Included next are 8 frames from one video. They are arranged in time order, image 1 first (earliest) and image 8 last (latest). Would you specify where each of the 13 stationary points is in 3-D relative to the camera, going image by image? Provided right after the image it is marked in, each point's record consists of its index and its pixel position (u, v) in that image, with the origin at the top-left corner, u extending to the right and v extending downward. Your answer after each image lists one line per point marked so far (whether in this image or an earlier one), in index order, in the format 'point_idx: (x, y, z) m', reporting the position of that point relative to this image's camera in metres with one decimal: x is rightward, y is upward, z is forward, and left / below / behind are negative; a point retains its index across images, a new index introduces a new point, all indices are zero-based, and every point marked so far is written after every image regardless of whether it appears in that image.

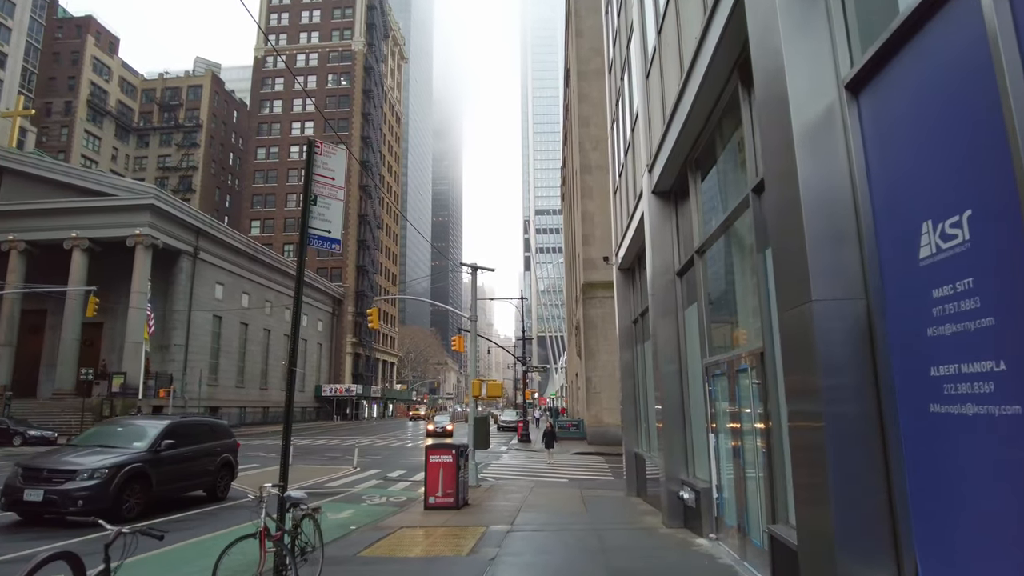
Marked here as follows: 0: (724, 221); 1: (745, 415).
0: (+2.7, +0.9, +7.9) m
1: (+2.6, -1.4, +6.9) m
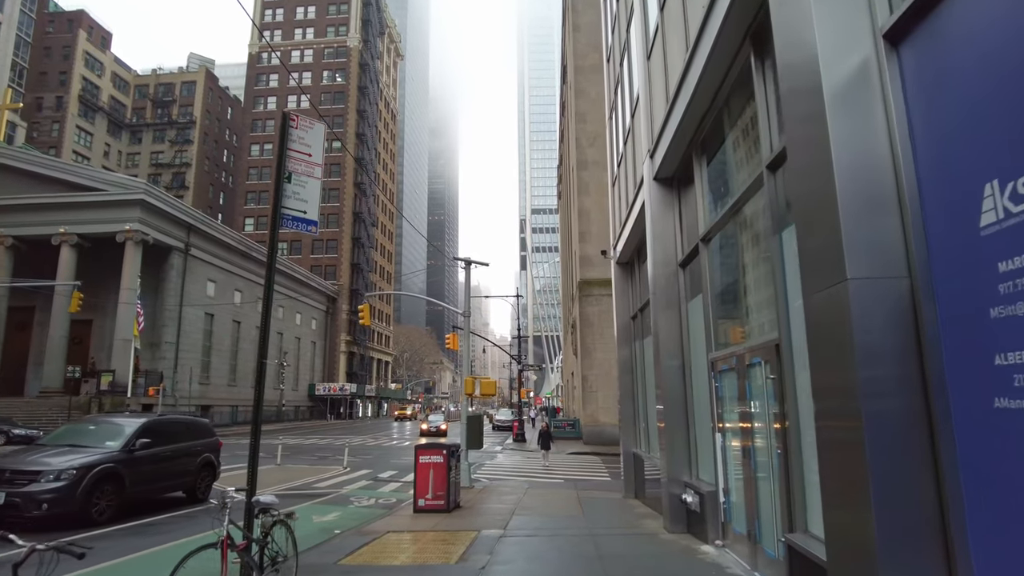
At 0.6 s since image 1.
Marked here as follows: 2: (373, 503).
0: (+2.6, +1.0, +7.4) m
1: (+2.5, -1.3, +6.4) m
2: (-3.2, -4.9, +14.2) m
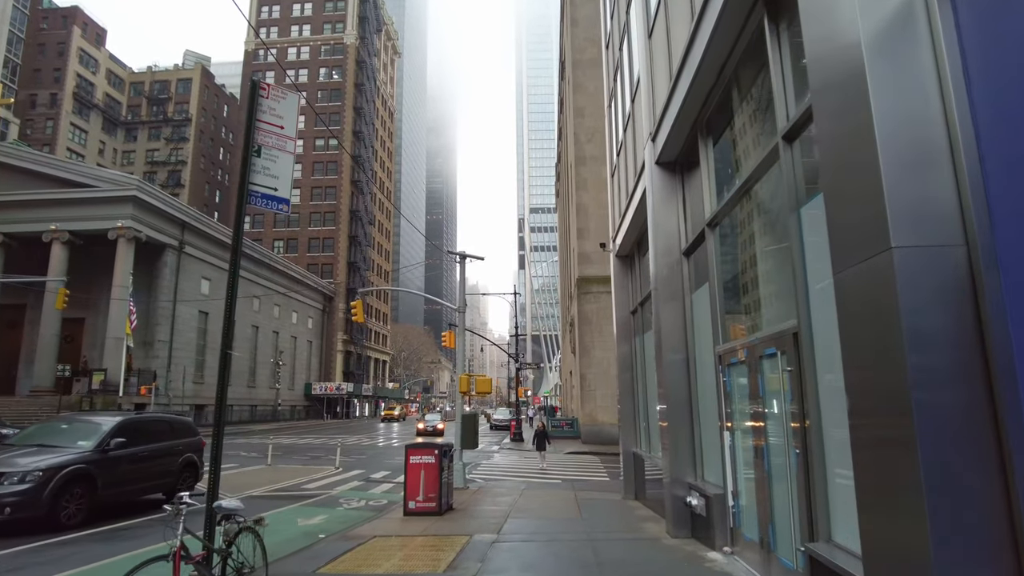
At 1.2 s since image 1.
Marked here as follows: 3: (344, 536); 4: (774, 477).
0: (+2.6, +1.2, +6.8) m
1: (+2.4, -1.1, +5.8) m
2: (-3.3, -4.8, +13.6) m
3: (-2.6, -3.8, +9.6) m
4: (+2.4, -1.7, +5.7) m
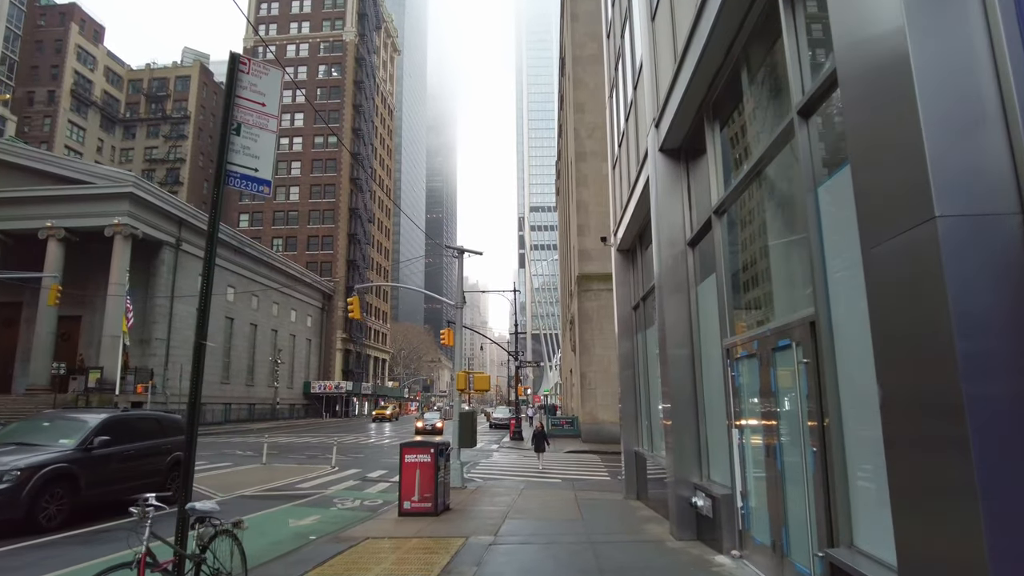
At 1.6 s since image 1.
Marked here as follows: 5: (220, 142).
0: (+2.5, +1.3, +6.5) m
1: (+2.4, -1.0, +5.5) m
2: (-3.3, -4.6, +13.3) m
3: (-2.7, -3.7, +9.2) m
4: (+2.4, -1.6, +5.4) m
5: (-2.5, +1.3, +5.3) m
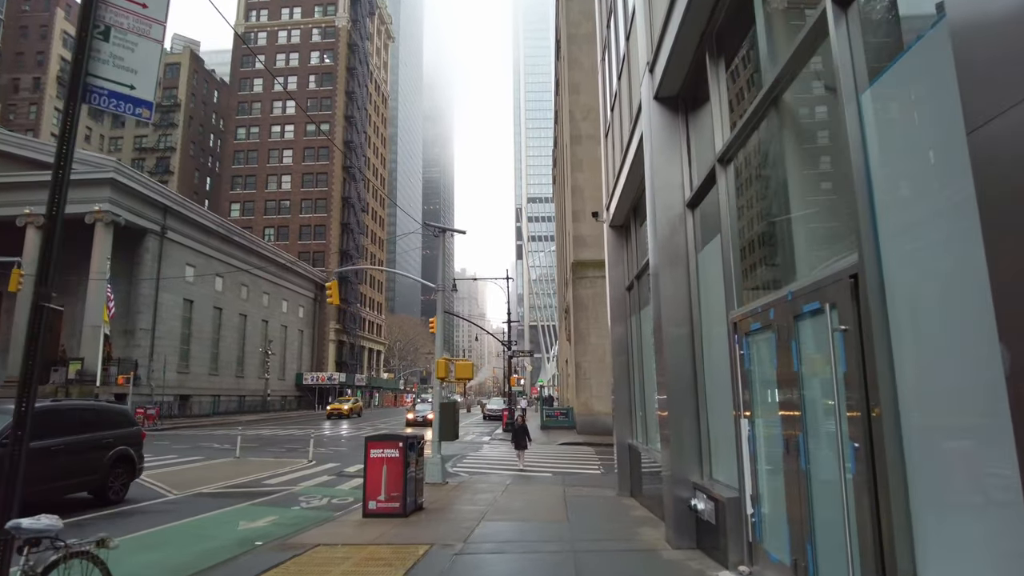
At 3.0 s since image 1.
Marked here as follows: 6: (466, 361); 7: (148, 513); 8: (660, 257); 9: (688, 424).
0: (+2.2, +1.6, +5.3) m
1: (+2.1, -0.7, +4.3) m
2: (-3.7, -4.2, +12.1) m
3: (-3.0, -3.3, +8.1) m
4: (+2.1, -1.3, +4.2) m
5: (-2.8, +1.6, +4.1) m
6: (-1.2, -1.9, +16.1) m
7: (-6.1, -3.8, +10.4) m
8: (+1.9, +0.4, +7.8) m
9: (+2.1, -1.6, +7.3) m
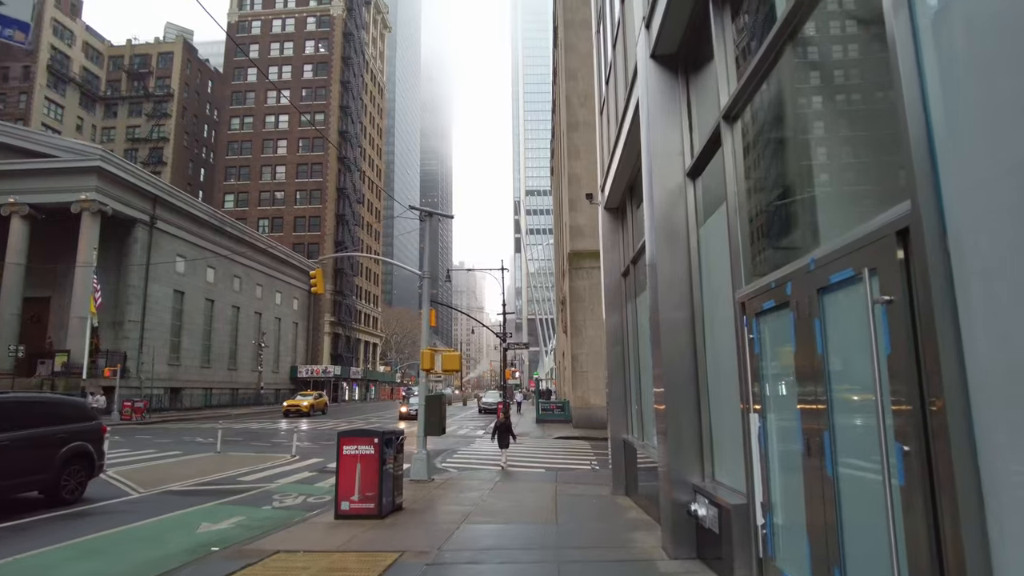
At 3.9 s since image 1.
0: (+2.0, +1.8, +4.5) m
1: (+1.9, -0.5, +3.5) m
2: (-3.9, -3.9, +11.4) m
3: (-3.2, -3.1, +7.3) m
4: (+1.9, -1.1, +3.4) m
5: (-3.1, +1.8, +3.3) m
6: (-1.4, -1.6, +15.4) m
7: (-6.4, -3.5, +9.6) m
8: (+1.7, +0.6, +7.0) m
9: (+1.9, -1.4, +6.6) m
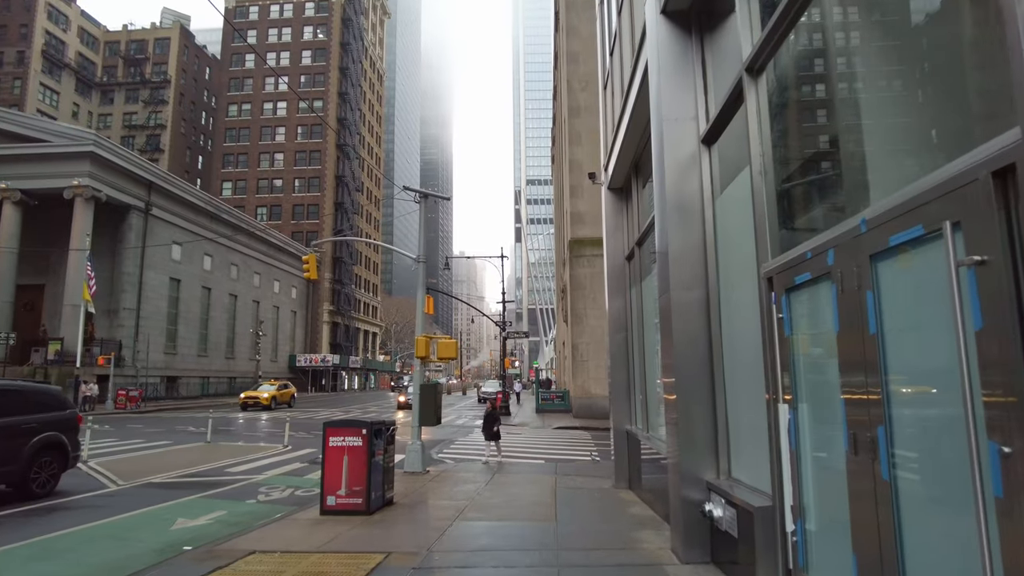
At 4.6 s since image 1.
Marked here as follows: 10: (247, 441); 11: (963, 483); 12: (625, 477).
0: (+1.9, +2.0, +3.8) m
1: (+1.8, -0.3, +2.9) m
2: (-4.0, -3.6, +10.8) m
3: (-3.3, -2.9, +6.7) m
4: (+1.8, -0.9, +2.8) m
5: (-3.1, +2.0, +2.6) m
6: (-1.5, -1.2, +14.8) m
7: (-6.4, -3.2, +9.1) m
8: (+1.6, +0.8, +6.4) m
9: (+1.8, -1.1, +6.0) m
10: (-8.2, -4.8, +19.2) m
11: (+1.8, -0.8, +2.5) m
12: (+2.0, -3.4, +11.1) m
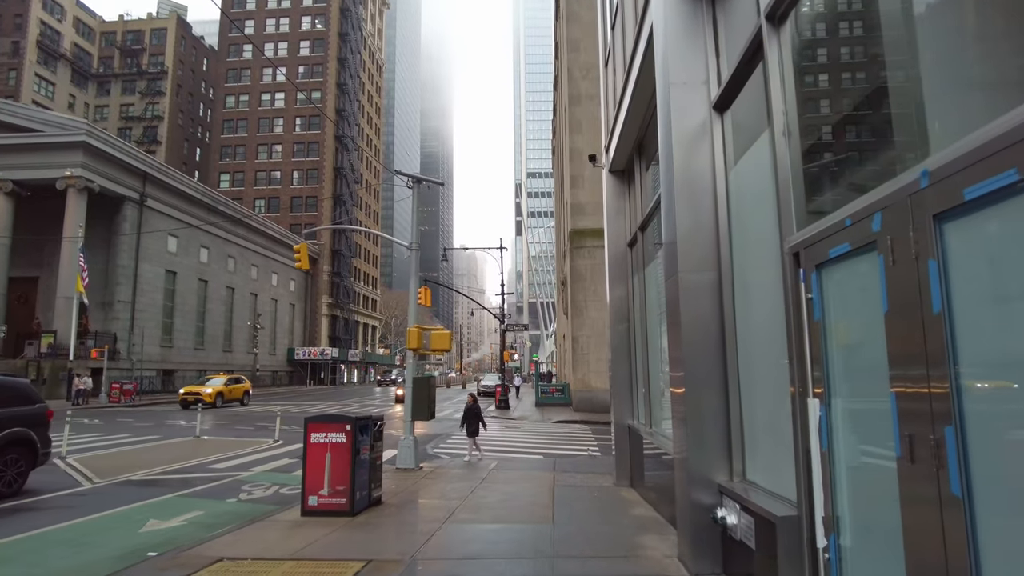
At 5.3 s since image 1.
0: (+1.8, +2.1, +3.2) m
1: (+1.7, -0.2, +2.3) m
2: (-4.0, -3.4, +10.3) m
3: (-3.4, -2.7, +6.2) m
4: (+1.7, -0.8, +2.2) m
5: (-3.2, +2.1, +2.0) m
6: (-1.5, -1.0, +14.2) m
7: (-6.5, -3.0, +8.5) m
8: (+1.5, +1.0, +5.8) m
9: (+1.7, -1.0, +5.4) m
10: (-8.3, -4.5, +18.7) m
11: (+1.7, -0.7, +2.0) m
12: (+2.0, -3.2, +10.6) m
